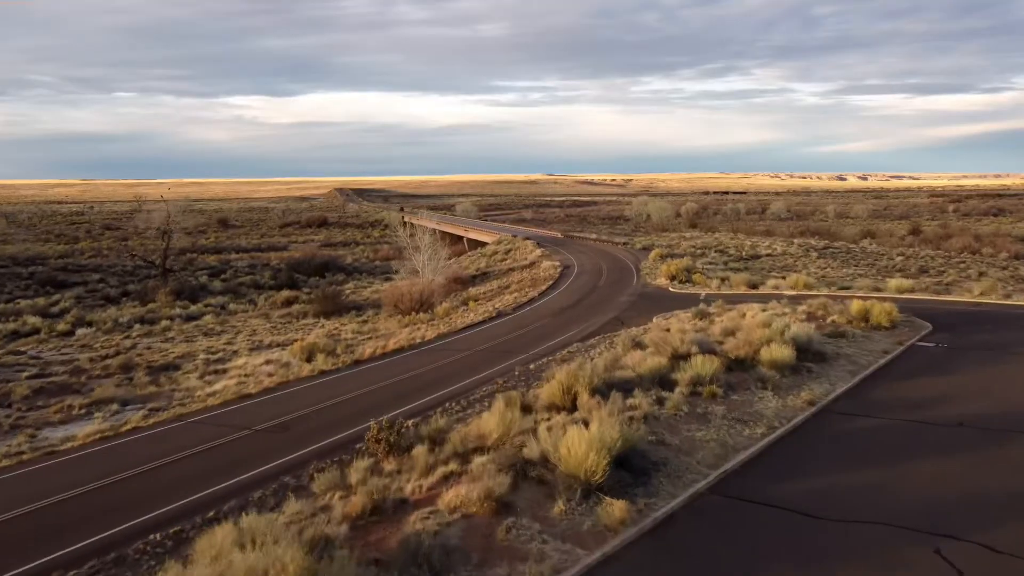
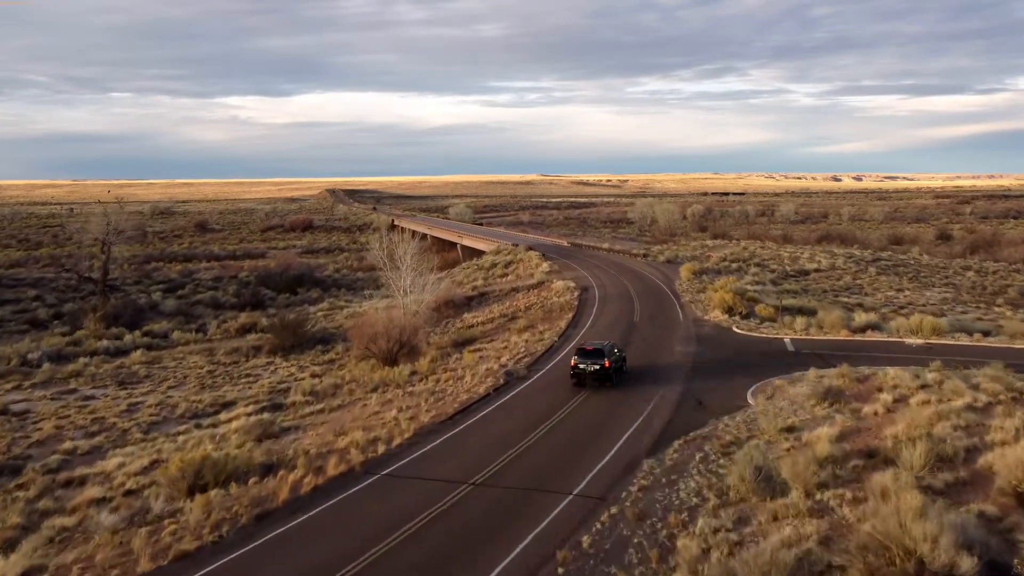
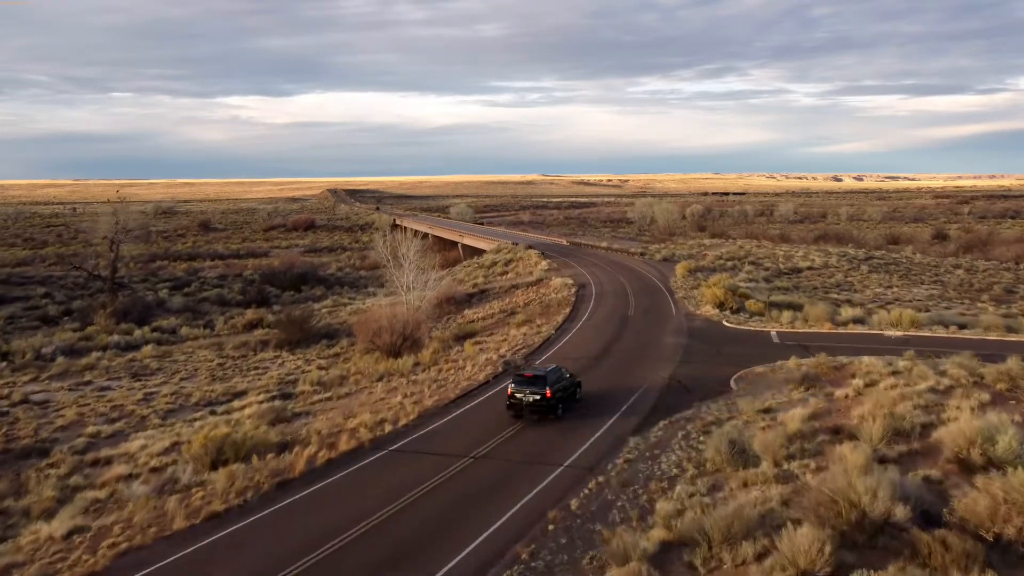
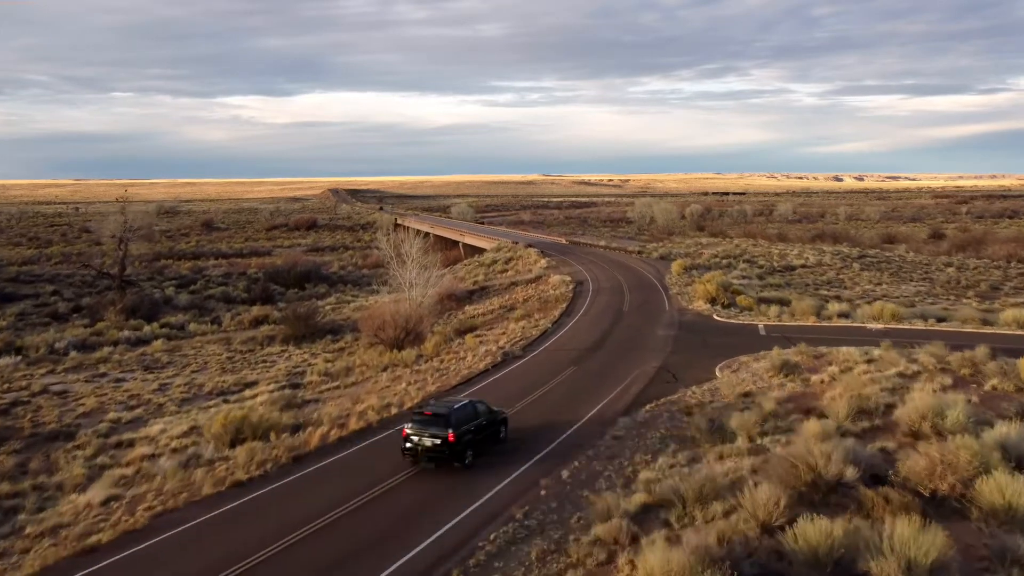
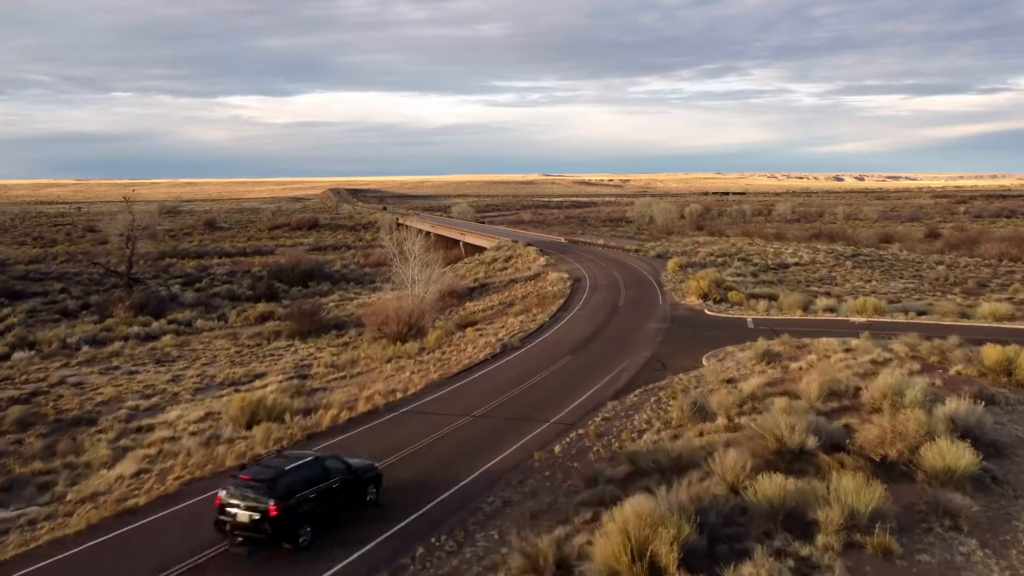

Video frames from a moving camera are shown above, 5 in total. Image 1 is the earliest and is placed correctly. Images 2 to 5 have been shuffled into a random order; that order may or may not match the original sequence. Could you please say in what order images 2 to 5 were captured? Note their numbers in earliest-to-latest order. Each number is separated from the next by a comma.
5, 4, 3, 2
